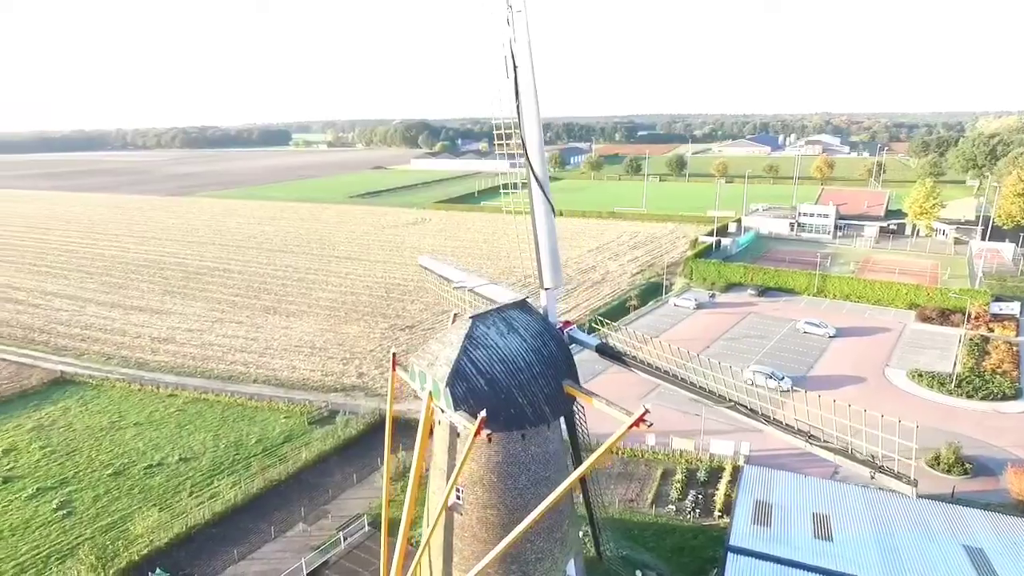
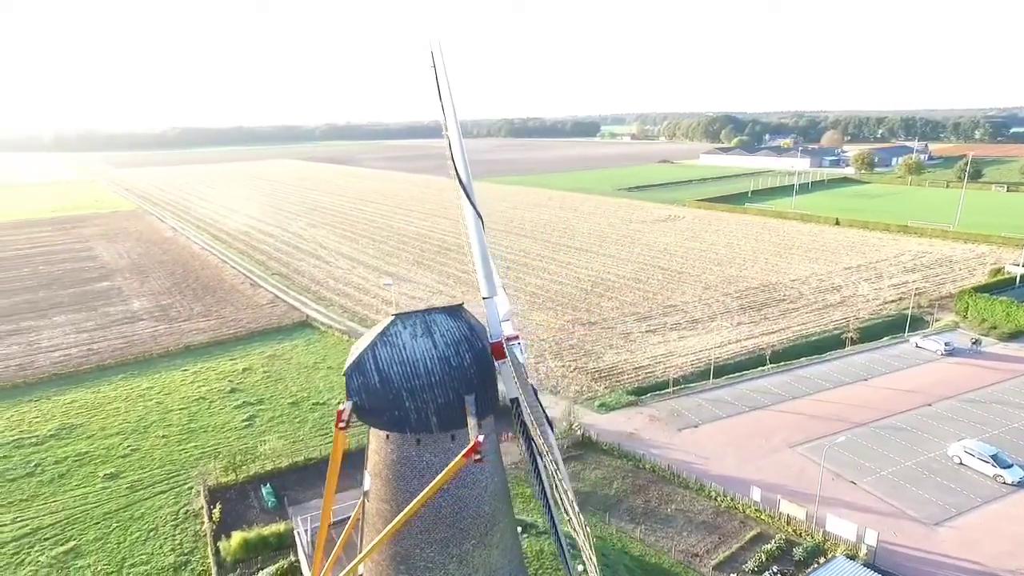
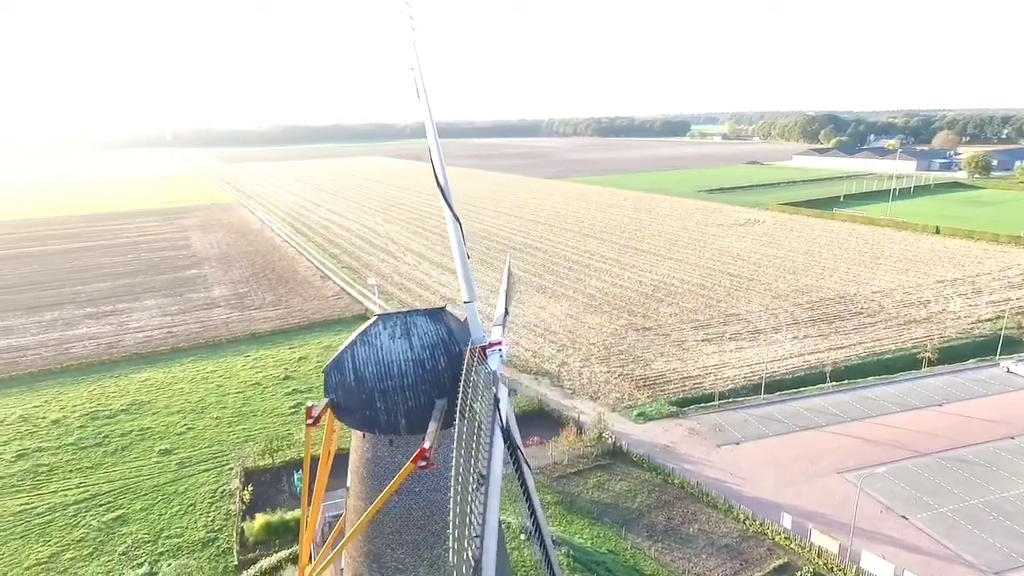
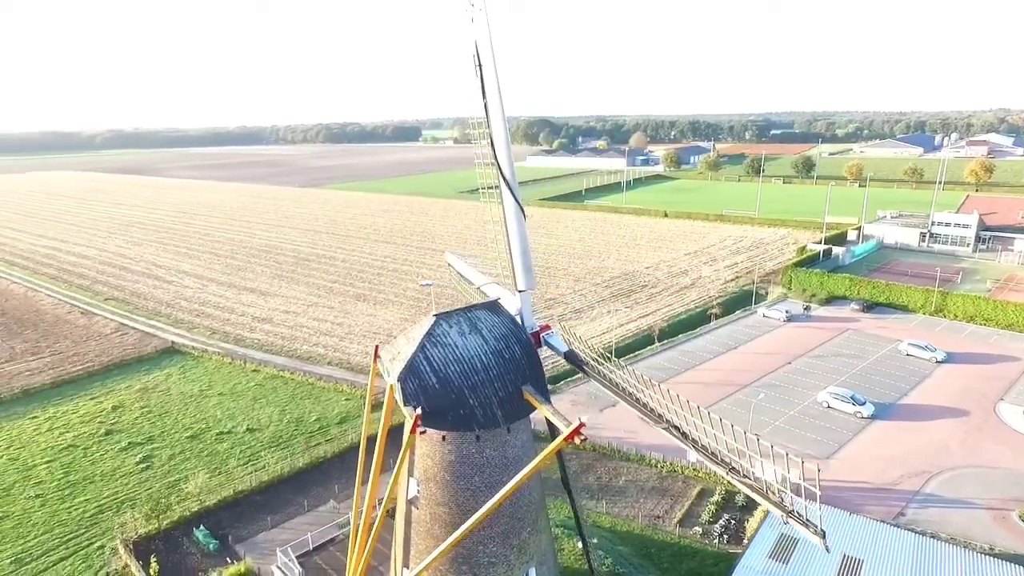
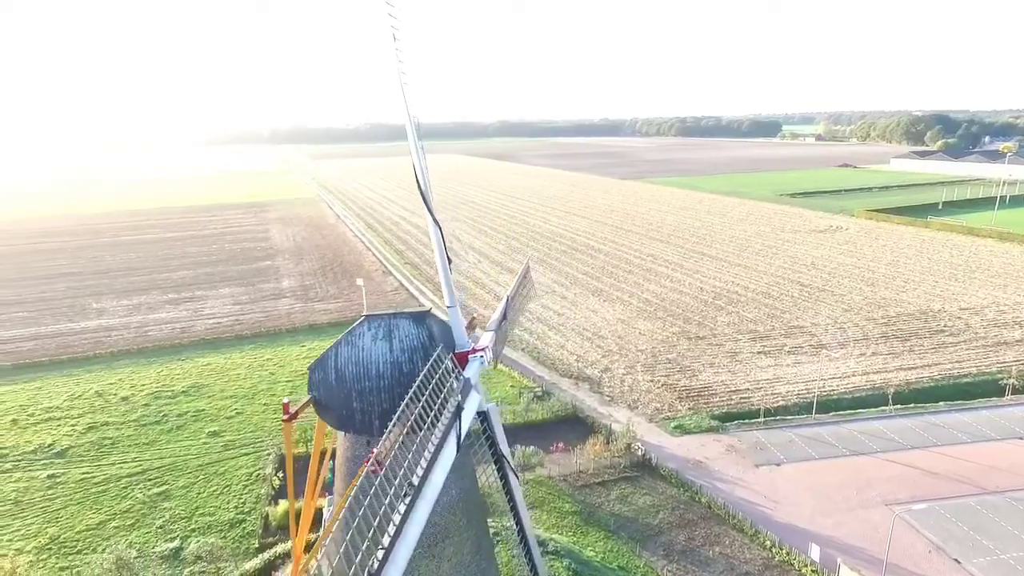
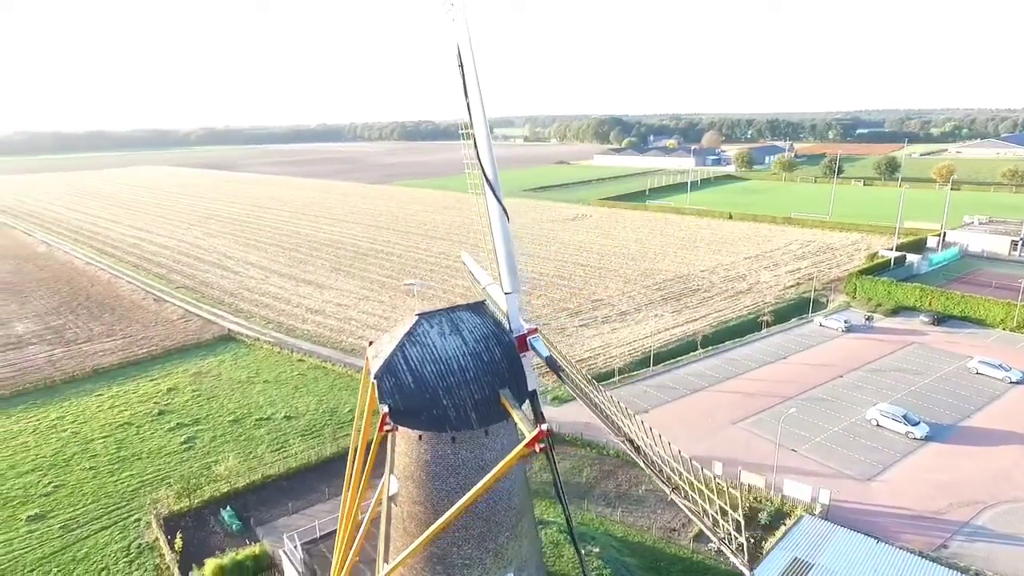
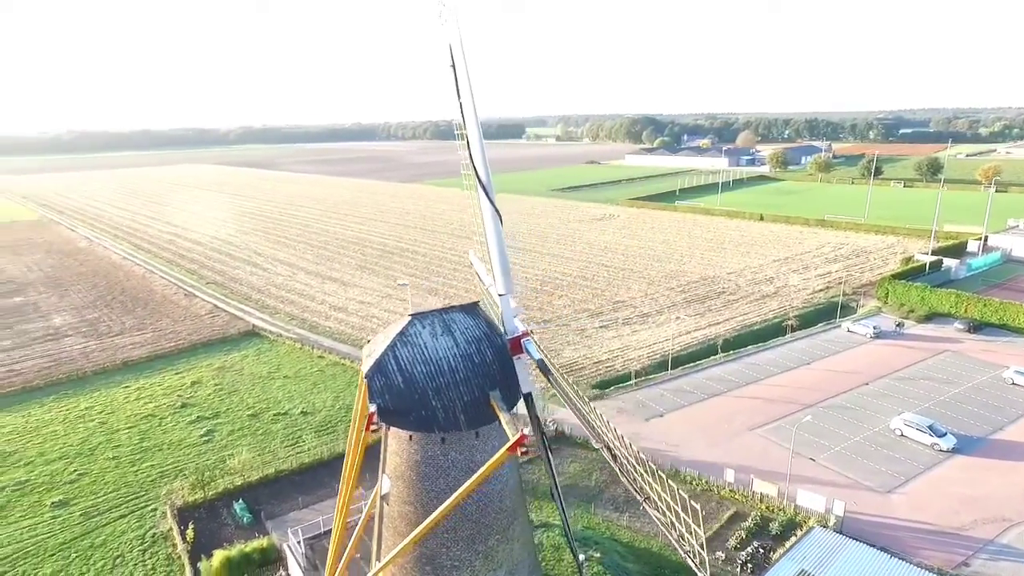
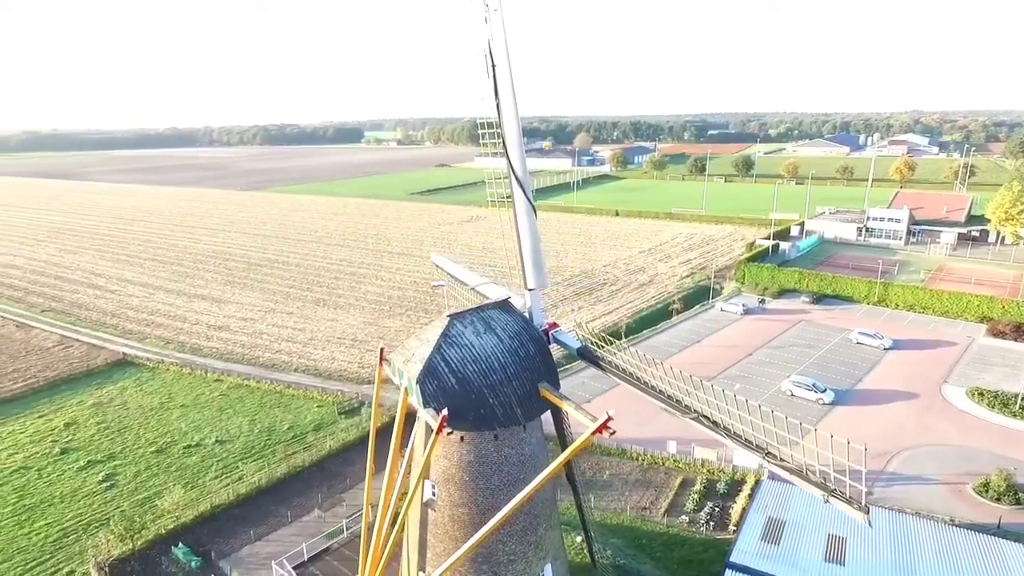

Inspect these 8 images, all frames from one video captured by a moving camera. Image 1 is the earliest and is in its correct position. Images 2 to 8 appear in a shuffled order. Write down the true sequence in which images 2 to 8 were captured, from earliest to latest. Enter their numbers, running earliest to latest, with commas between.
8, 4, 6, 7, 2, 3, 5
